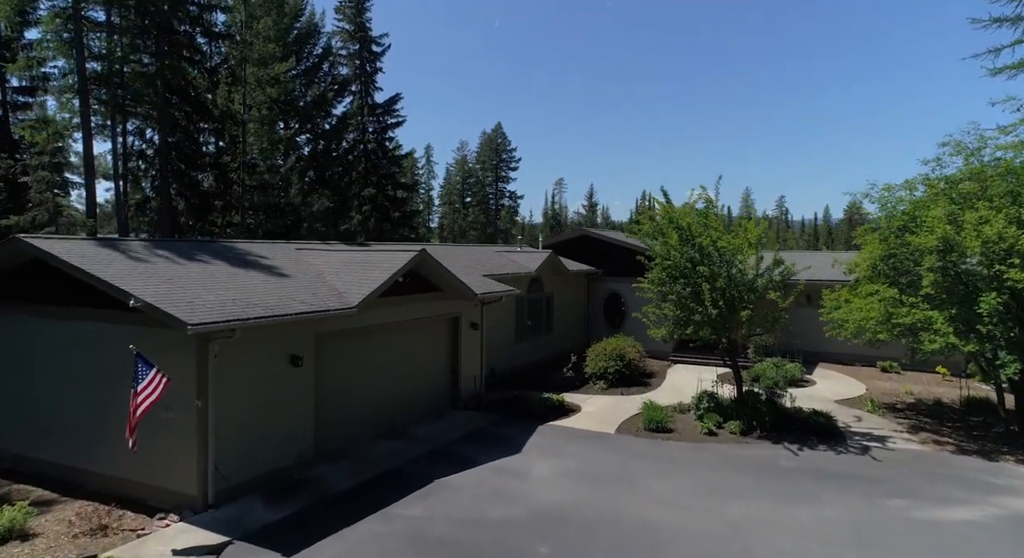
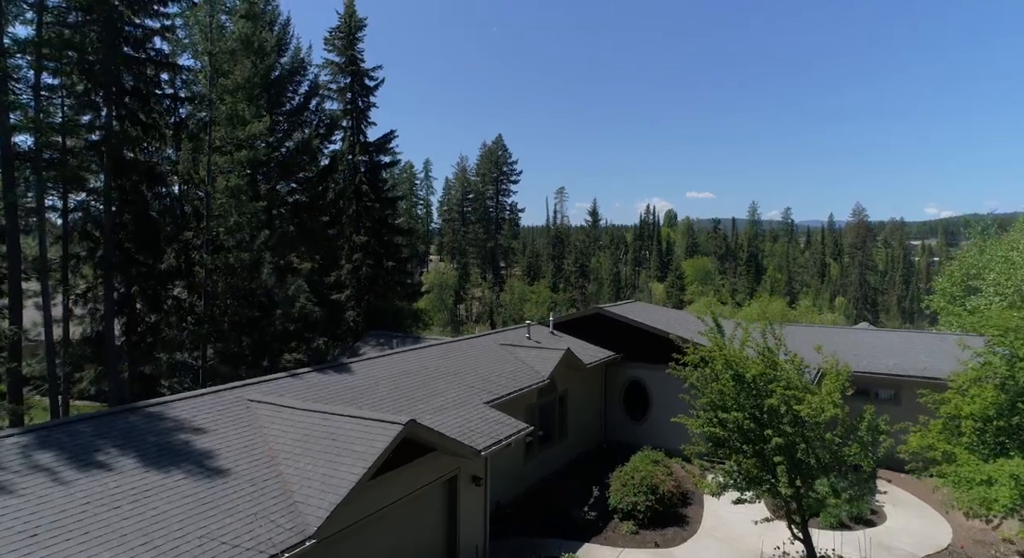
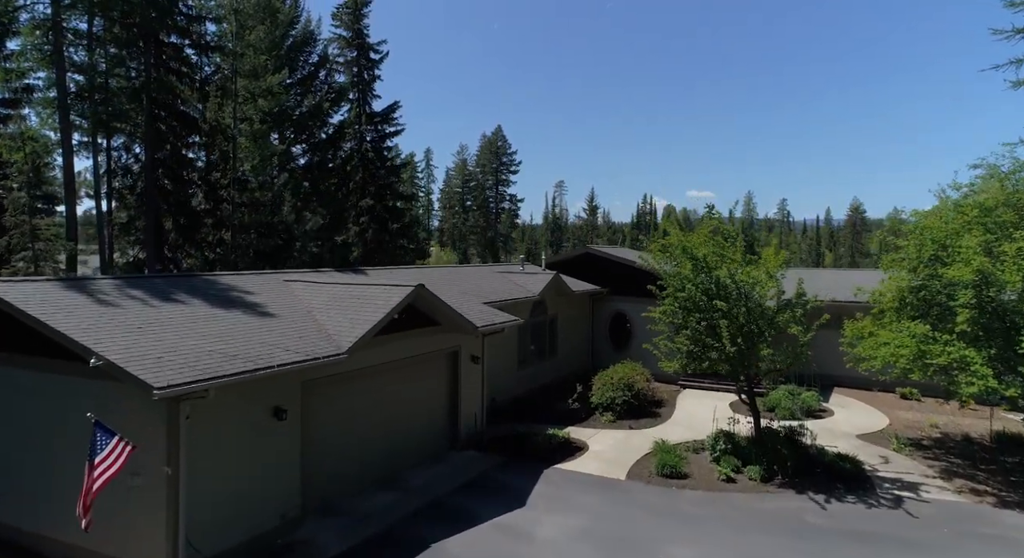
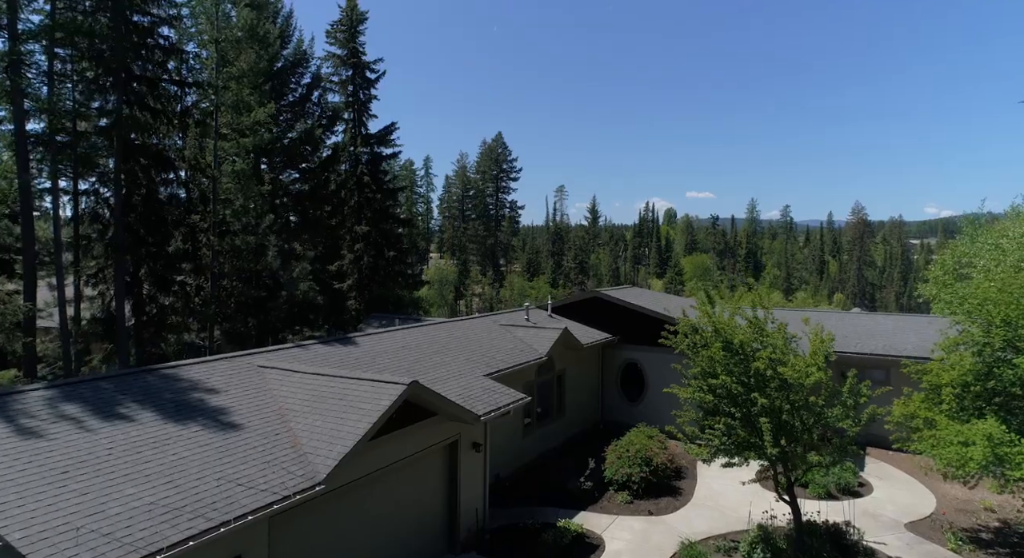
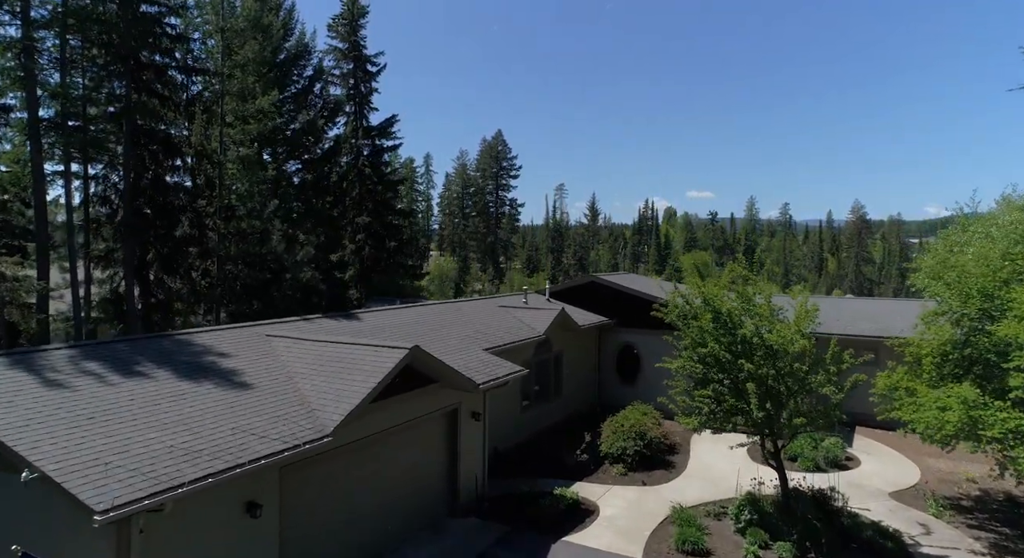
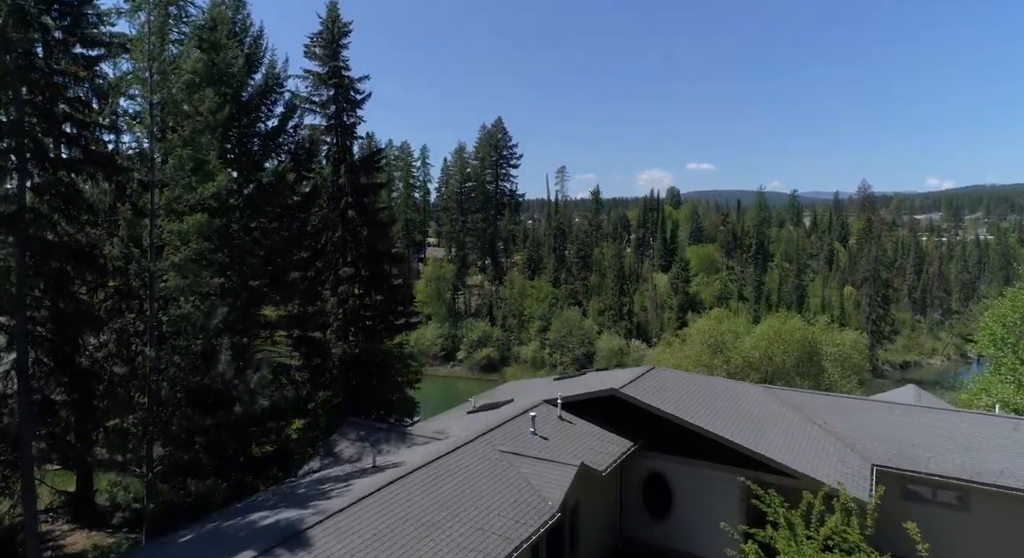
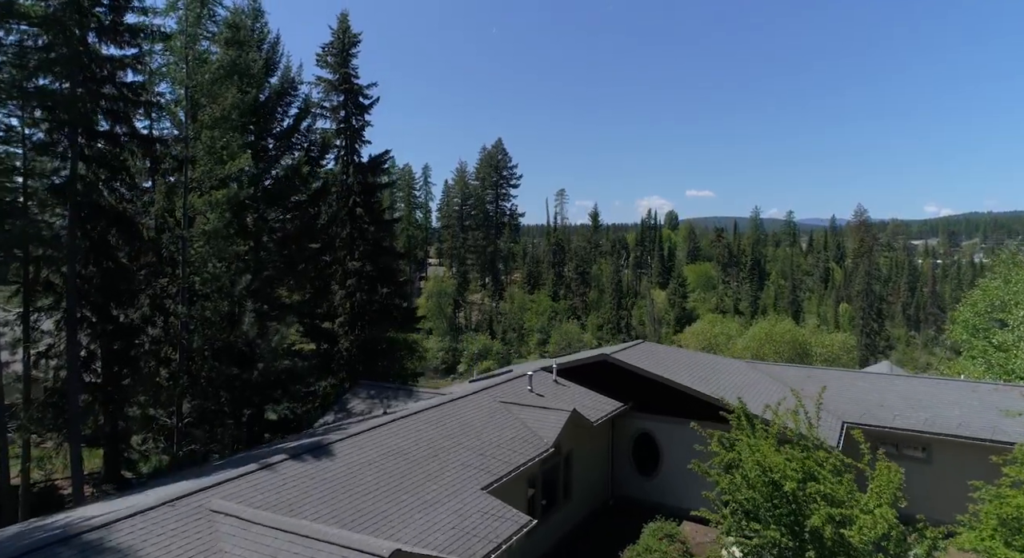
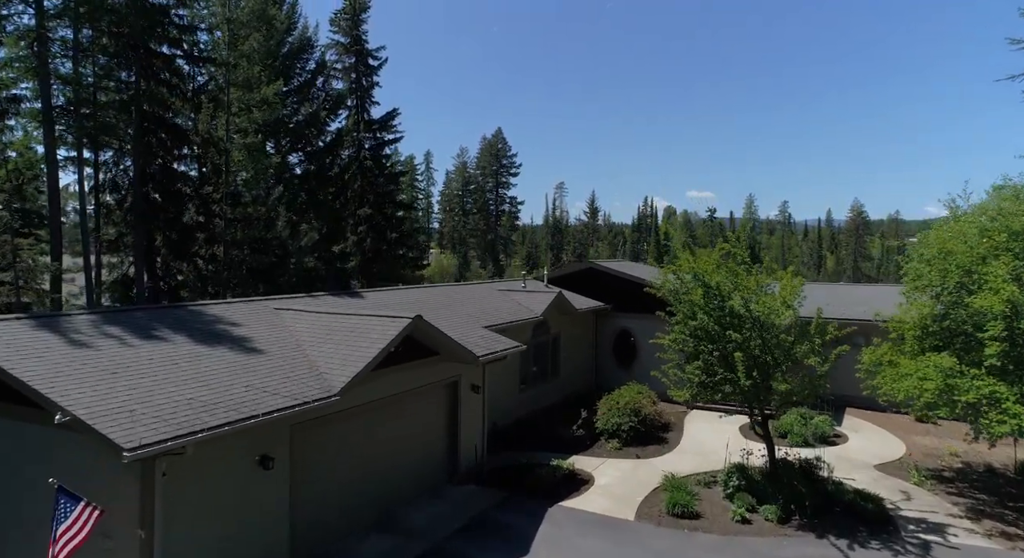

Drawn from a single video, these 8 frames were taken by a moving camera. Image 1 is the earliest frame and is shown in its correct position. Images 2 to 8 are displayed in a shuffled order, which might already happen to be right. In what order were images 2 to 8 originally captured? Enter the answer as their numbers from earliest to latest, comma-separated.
3, 8, 5, 4, 2, 7, 6
